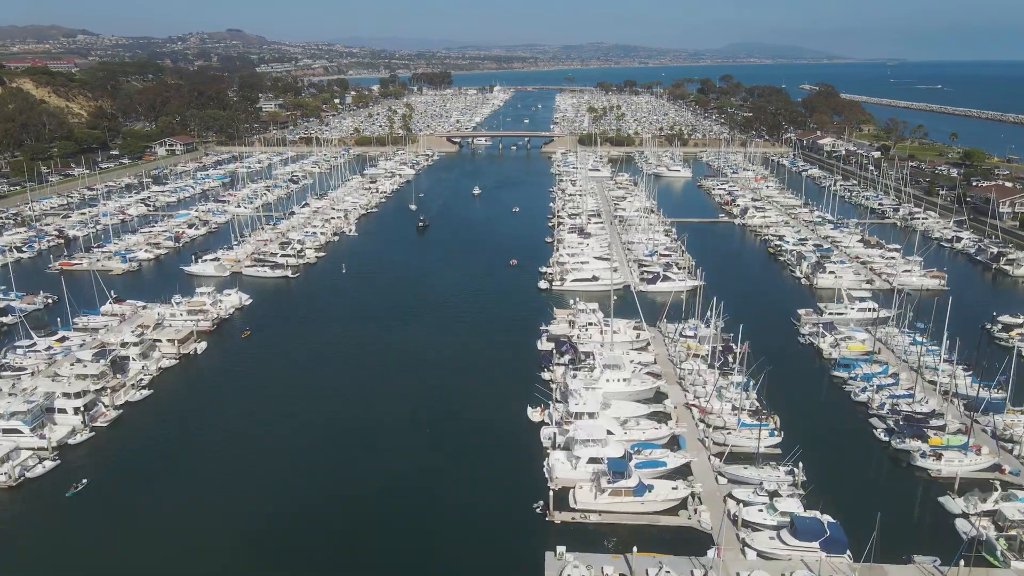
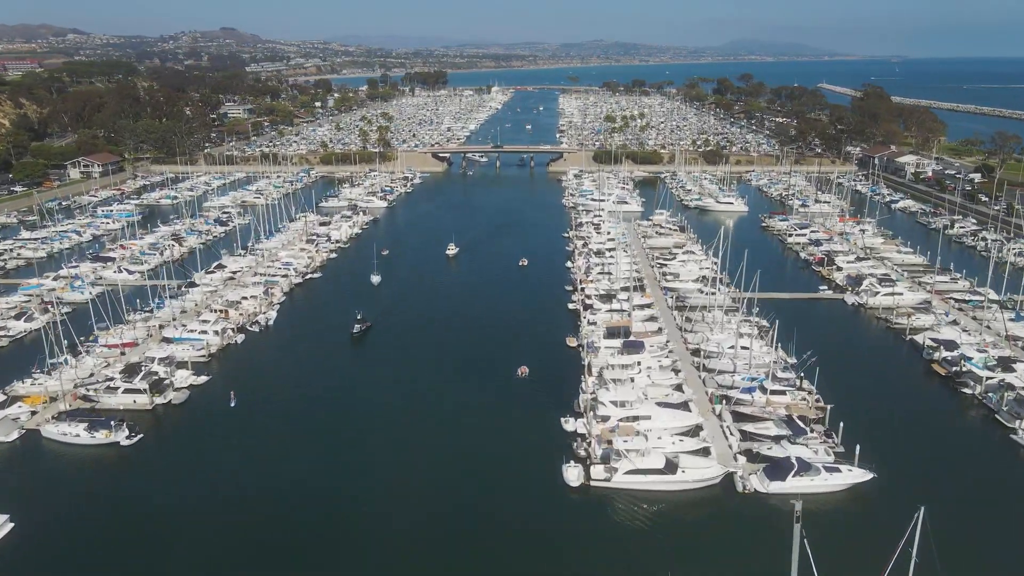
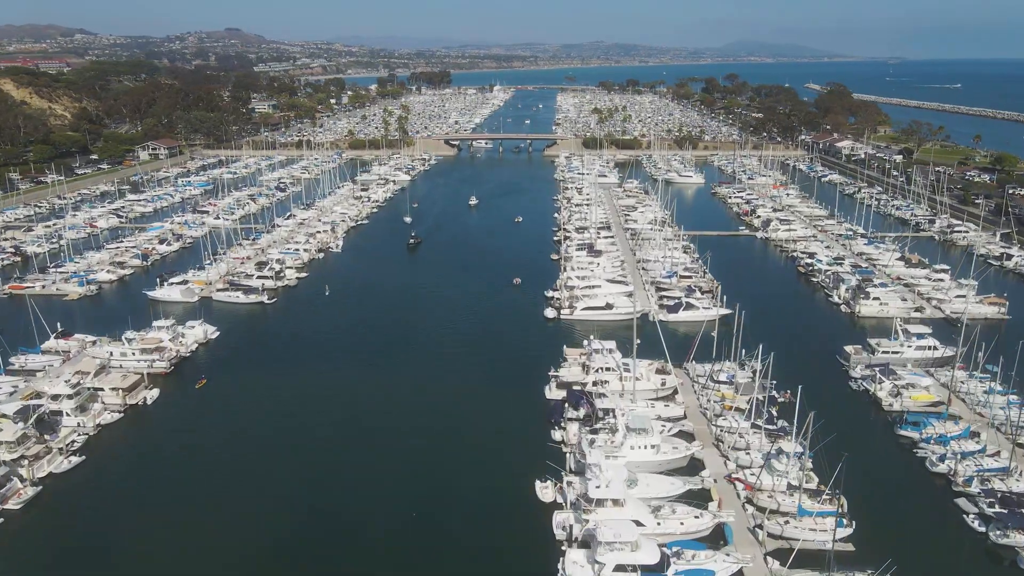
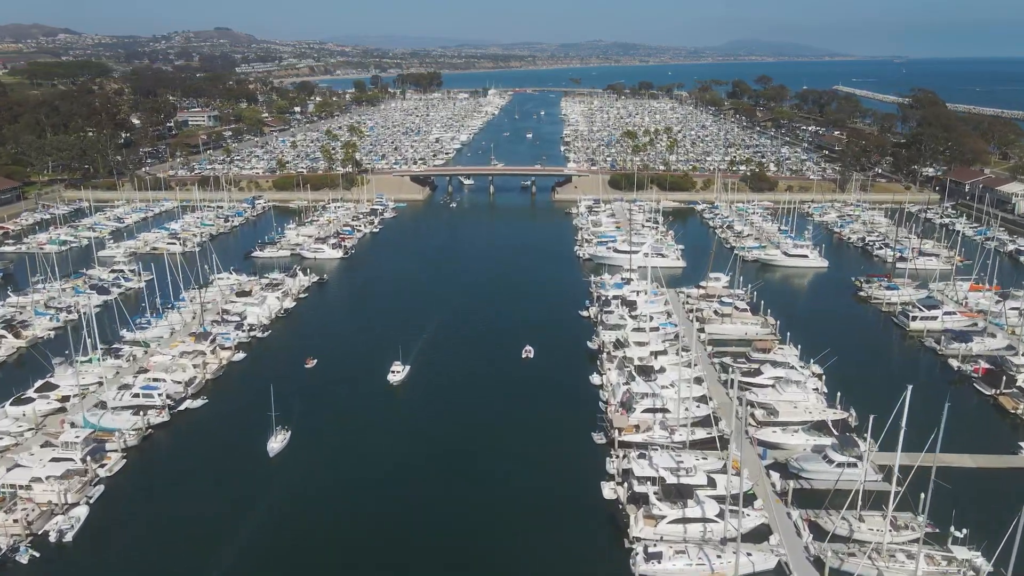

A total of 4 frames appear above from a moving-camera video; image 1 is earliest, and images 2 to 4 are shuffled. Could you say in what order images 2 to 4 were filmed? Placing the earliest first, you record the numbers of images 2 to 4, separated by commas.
3, 2, 4
